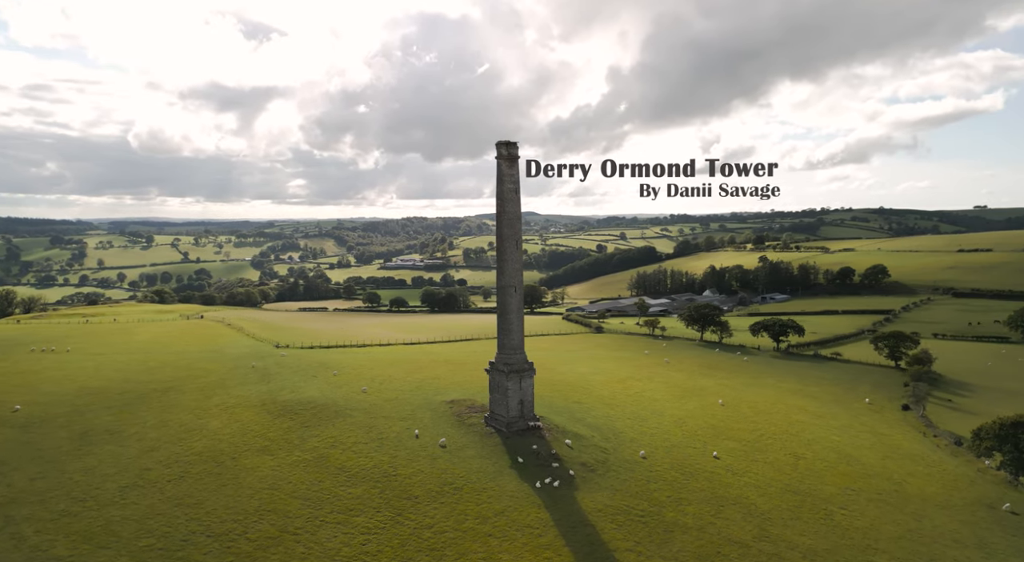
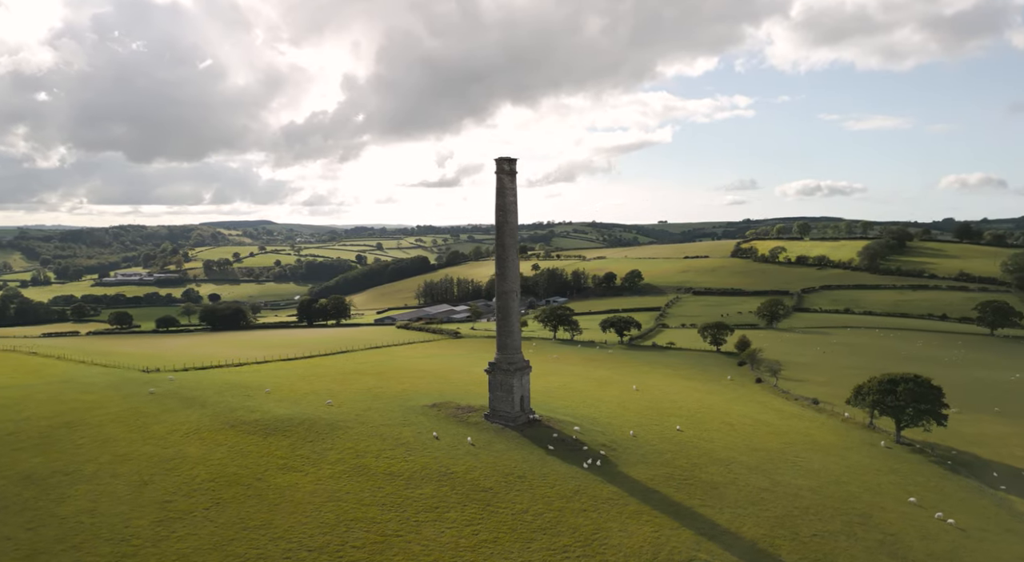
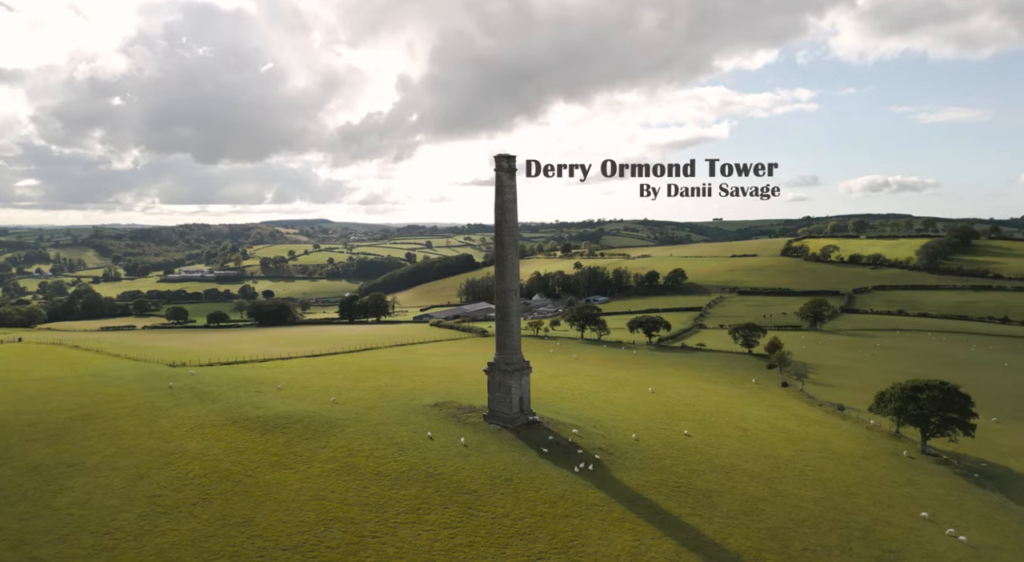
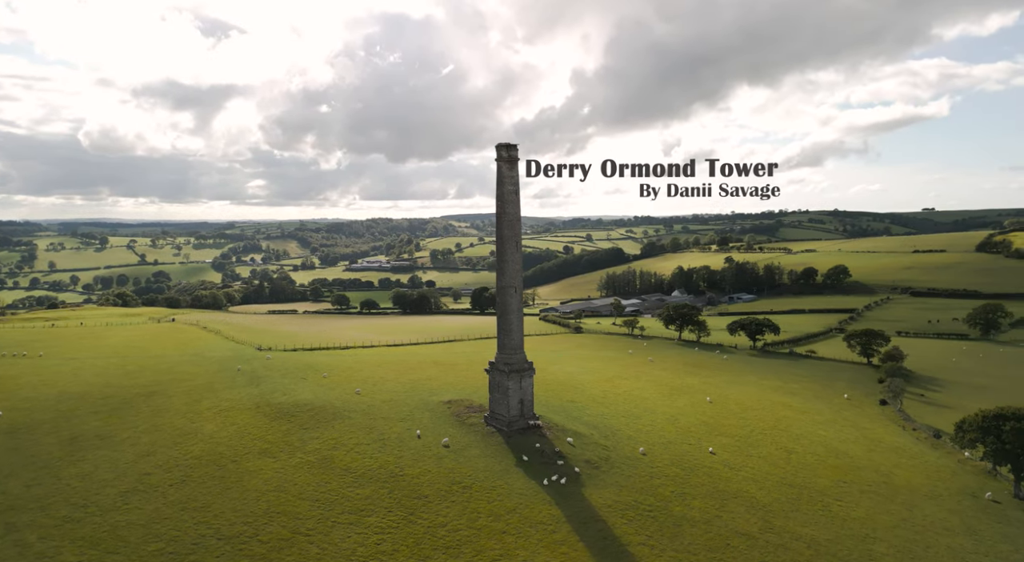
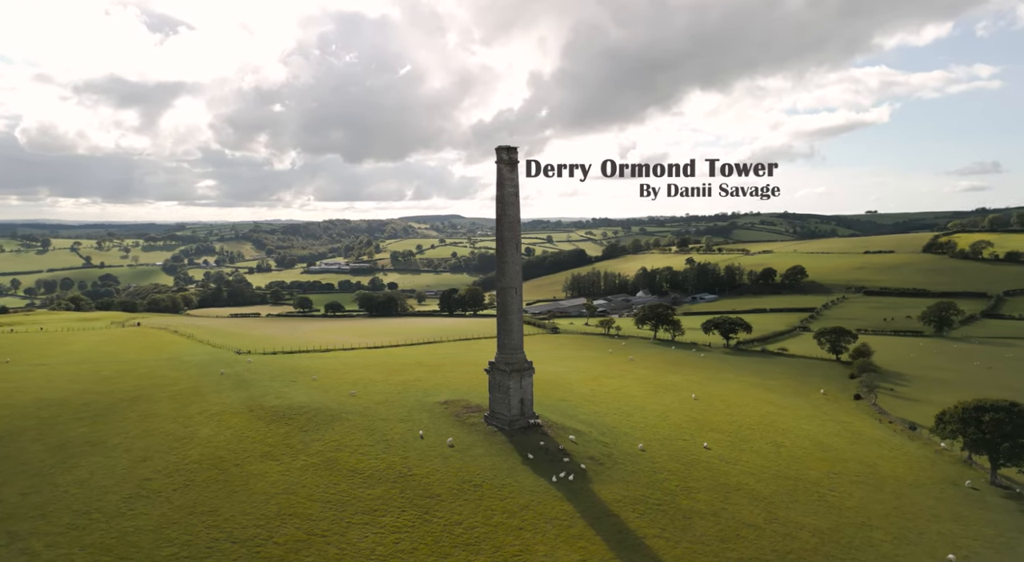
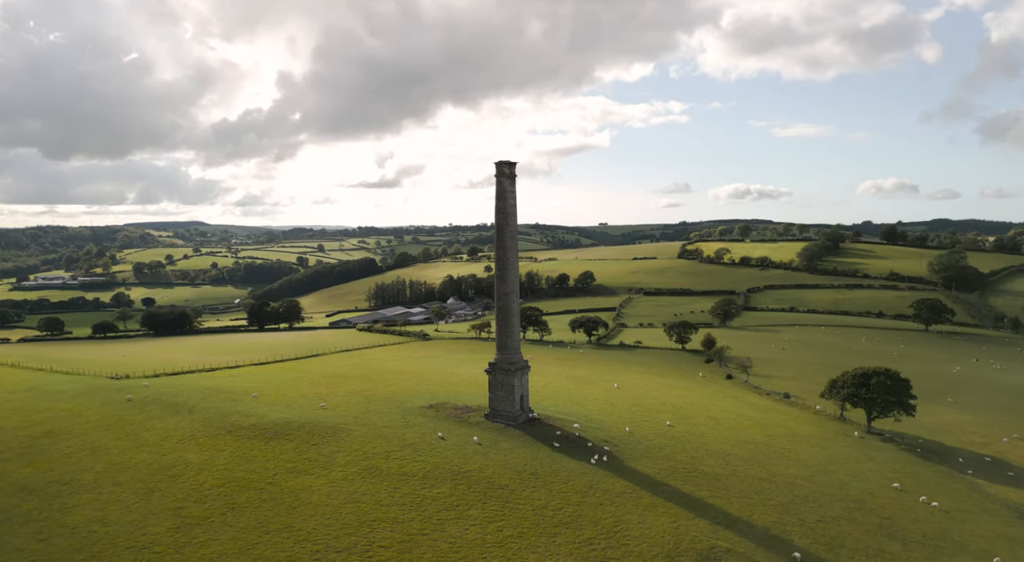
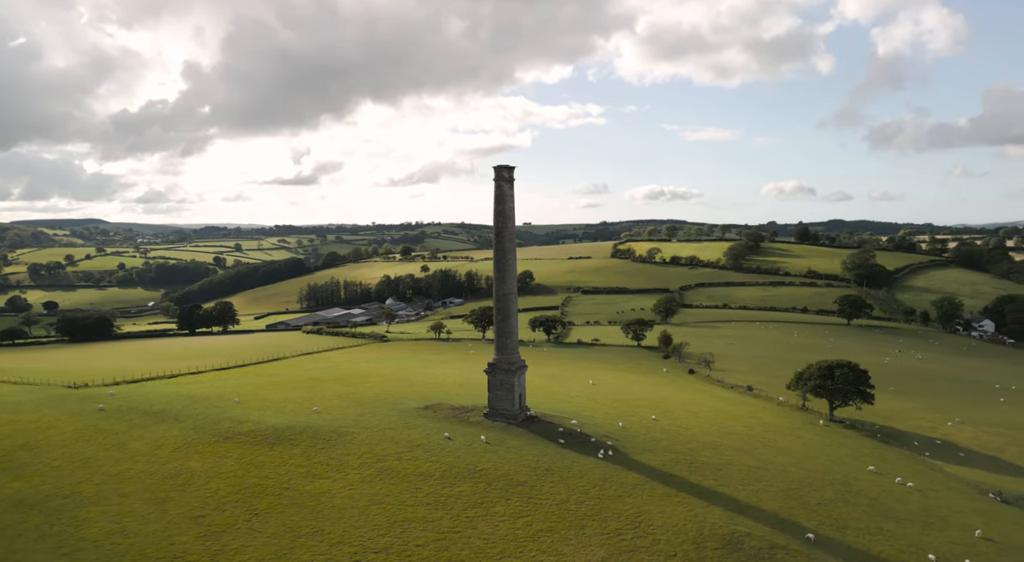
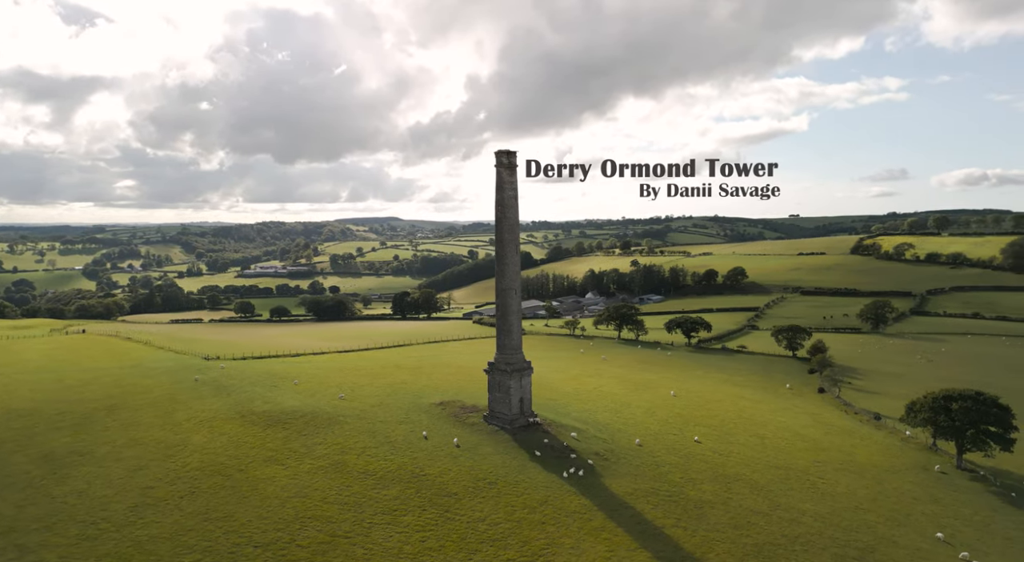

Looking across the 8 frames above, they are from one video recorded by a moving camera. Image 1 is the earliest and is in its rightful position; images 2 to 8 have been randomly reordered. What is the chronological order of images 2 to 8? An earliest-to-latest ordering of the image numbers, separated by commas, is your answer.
4, 5, 8, 3, 2, 6, 7
